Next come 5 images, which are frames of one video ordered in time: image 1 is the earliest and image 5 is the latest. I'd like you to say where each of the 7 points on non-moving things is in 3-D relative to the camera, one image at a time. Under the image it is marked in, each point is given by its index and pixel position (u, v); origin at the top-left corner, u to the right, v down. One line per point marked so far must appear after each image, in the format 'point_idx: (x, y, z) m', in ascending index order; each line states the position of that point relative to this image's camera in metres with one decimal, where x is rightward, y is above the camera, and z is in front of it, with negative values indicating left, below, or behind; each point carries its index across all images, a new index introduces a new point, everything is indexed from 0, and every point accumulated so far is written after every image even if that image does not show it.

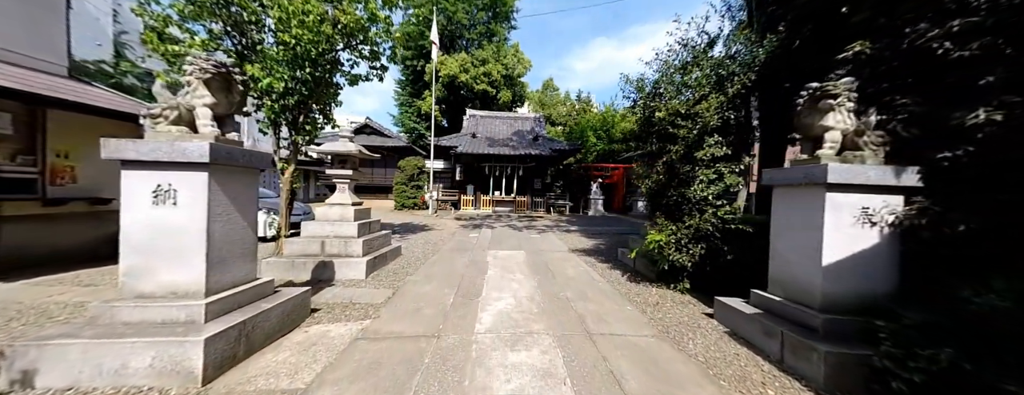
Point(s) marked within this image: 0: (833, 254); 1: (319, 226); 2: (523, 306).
0: (+2.5, -0.4, +2.2) m
1: (-3.0, -0.5, +4.4) m
2: (+0.1, -1.3, +3.4) m
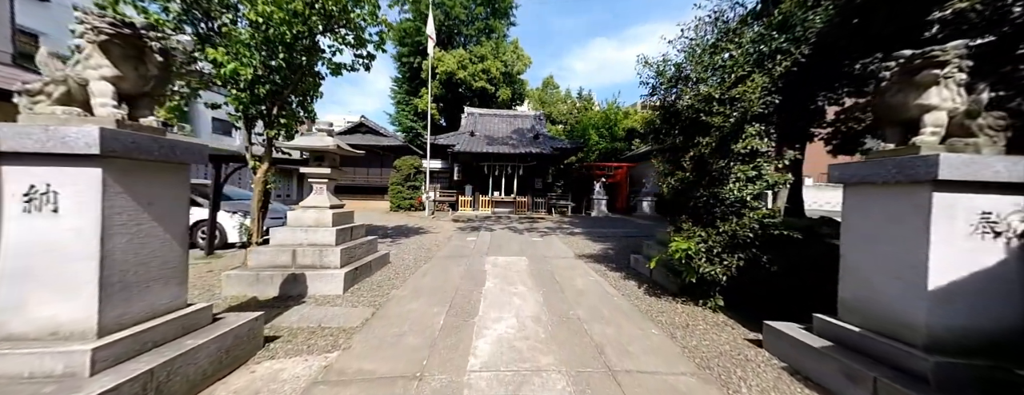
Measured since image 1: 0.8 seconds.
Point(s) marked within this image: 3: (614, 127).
0: (+2.6, -0.5, +1.7) m
1: (-3.0, -0.5, +3.8) m
2: (+0.2, -1.3, +2.8) m
3: (+6.8, +4.7, +18.9) m
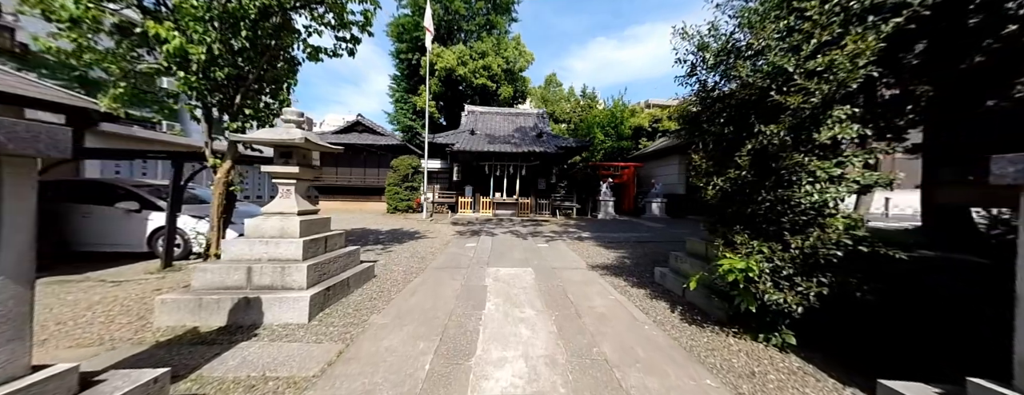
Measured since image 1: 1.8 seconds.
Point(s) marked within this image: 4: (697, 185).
0: (+2.6, -0.5, +0.9) m
1: (-2.9, -0.5, +3.1) m
2: (+0.2, -1.4, +2.1) m
3: (+6.9, +4.6, +18.1) m
4: (+2.0, +0.1, +3.0) m
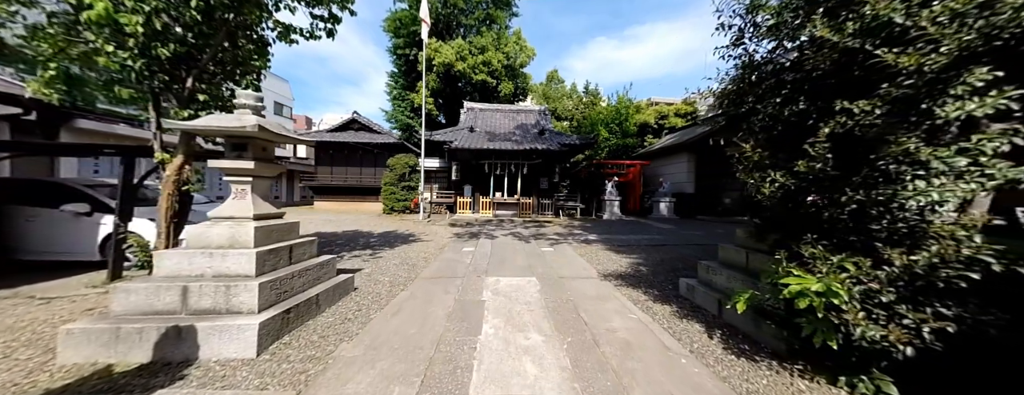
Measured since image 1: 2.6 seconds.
0: (+2.6, -0.5, +0.3) m
1: (-2.9, -0.6, +2.5) m
2: (+0.2, -1.4, +1.5) m
3: (+7.0, +4.7, +17.5) m
4: (+2.0, +0.1, +2.4) m
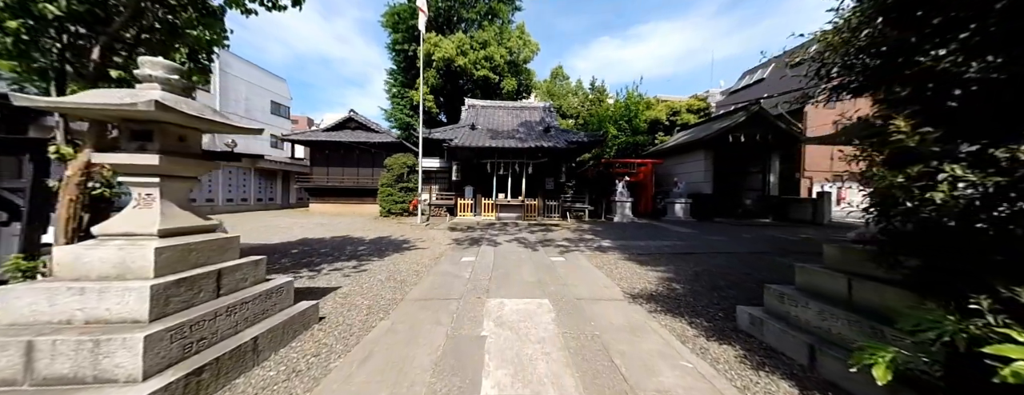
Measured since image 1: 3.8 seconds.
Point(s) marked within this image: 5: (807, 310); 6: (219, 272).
0: (+2.7, -0.5, -0.5) m
1: (-2.8, -0.6, +1.7) m
2: (+0.3, -1.4, +0.7) m
3: (+7.2, +4.6, +16.6) m
4: (+2.1, +0.1, +1.6) m
5: (+2.4, -0.9, +2.4) m
6: (-2.3, -0.6, +2.2) m
